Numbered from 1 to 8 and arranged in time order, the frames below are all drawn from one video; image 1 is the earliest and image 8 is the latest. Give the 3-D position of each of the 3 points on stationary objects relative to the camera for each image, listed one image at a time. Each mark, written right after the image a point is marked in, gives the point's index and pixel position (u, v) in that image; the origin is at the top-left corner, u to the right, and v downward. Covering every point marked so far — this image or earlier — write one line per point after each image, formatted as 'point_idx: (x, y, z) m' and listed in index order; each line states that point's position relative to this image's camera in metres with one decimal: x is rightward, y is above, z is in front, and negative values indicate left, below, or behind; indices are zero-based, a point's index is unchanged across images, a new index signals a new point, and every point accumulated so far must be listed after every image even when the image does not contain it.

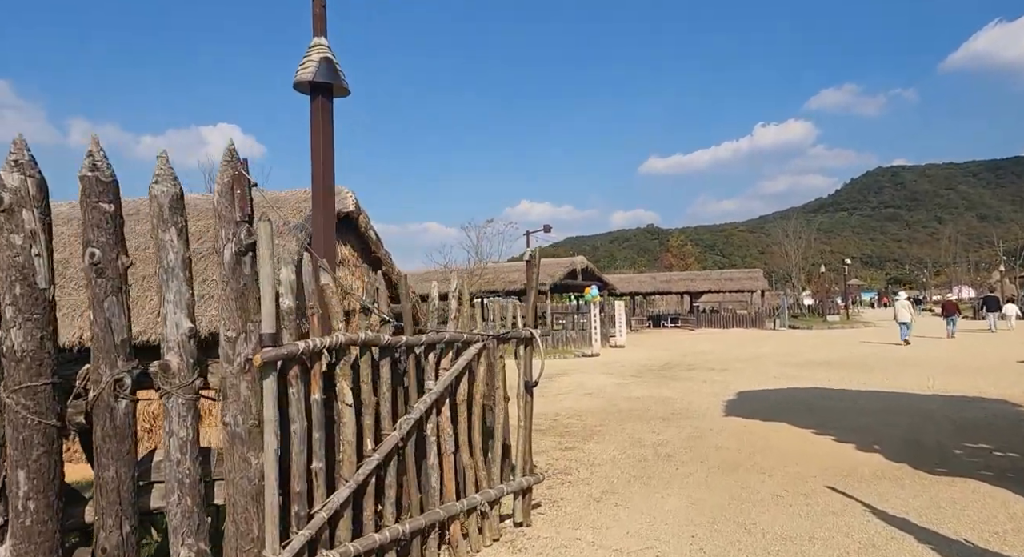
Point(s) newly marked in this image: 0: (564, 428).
0: (+0.7, -1.9, +8.5) m
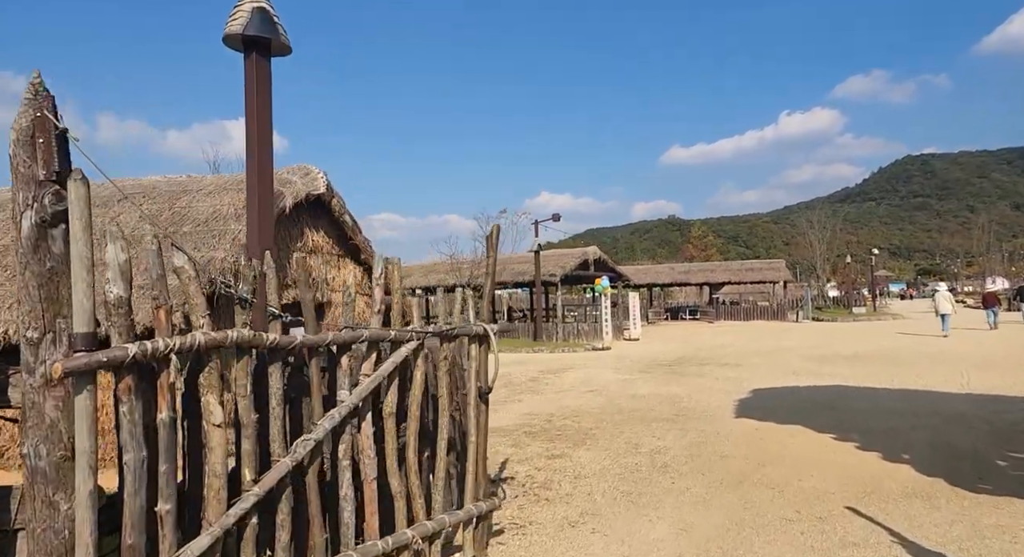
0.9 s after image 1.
0: (+0.5, -1.7, +7.8) m
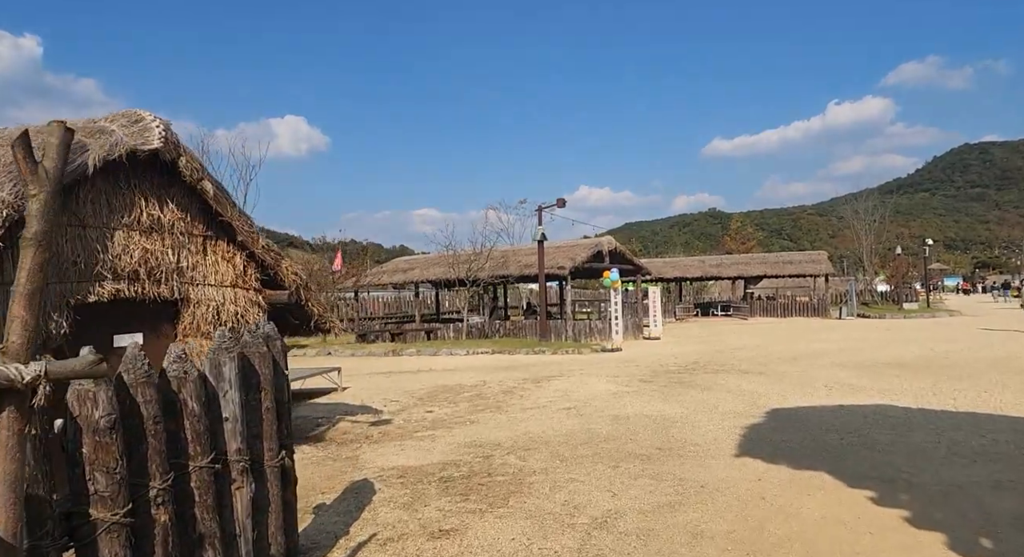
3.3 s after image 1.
0: (-0.2, -1.6, +5.7) m
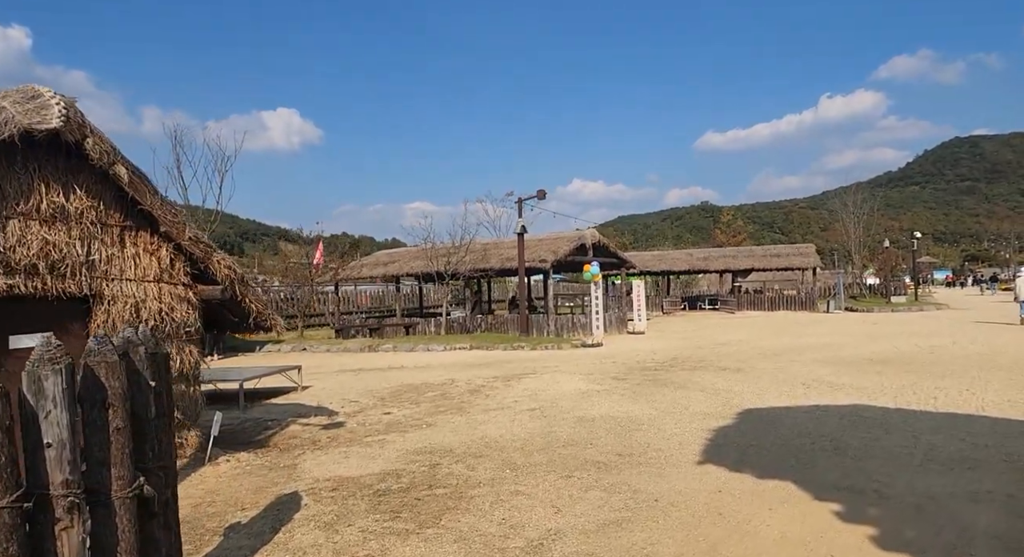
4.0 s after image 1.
0: (-0.7, -1.6, +5.2) m
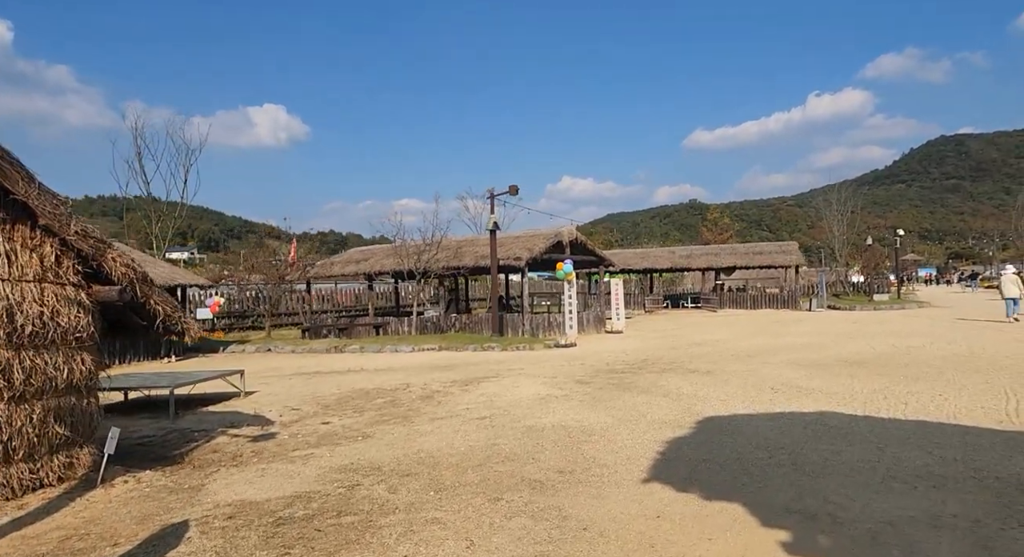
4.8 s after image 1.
0: (-1.2, -1.6, +4.7) m
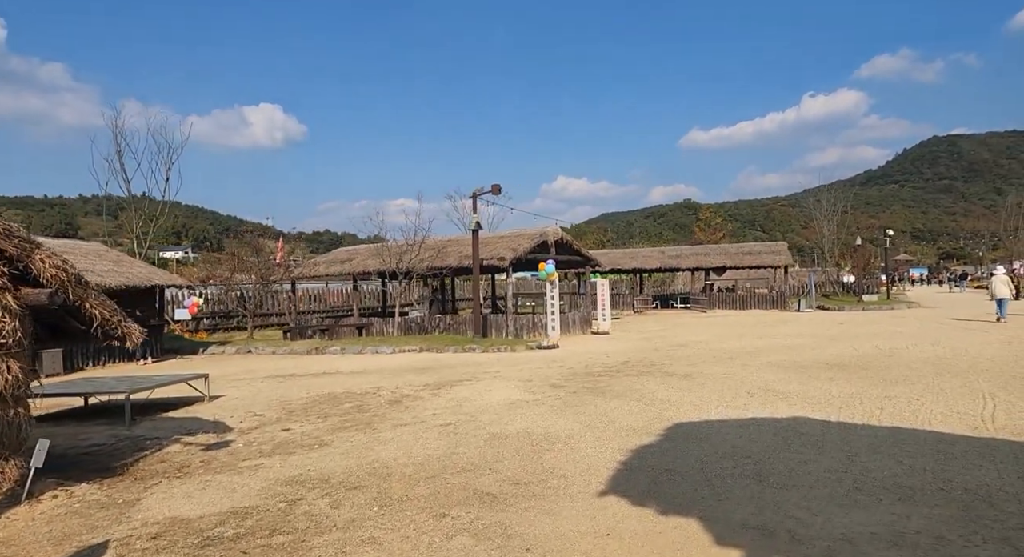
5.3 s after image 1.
0: (-1.6, -1.6, +4.5) m
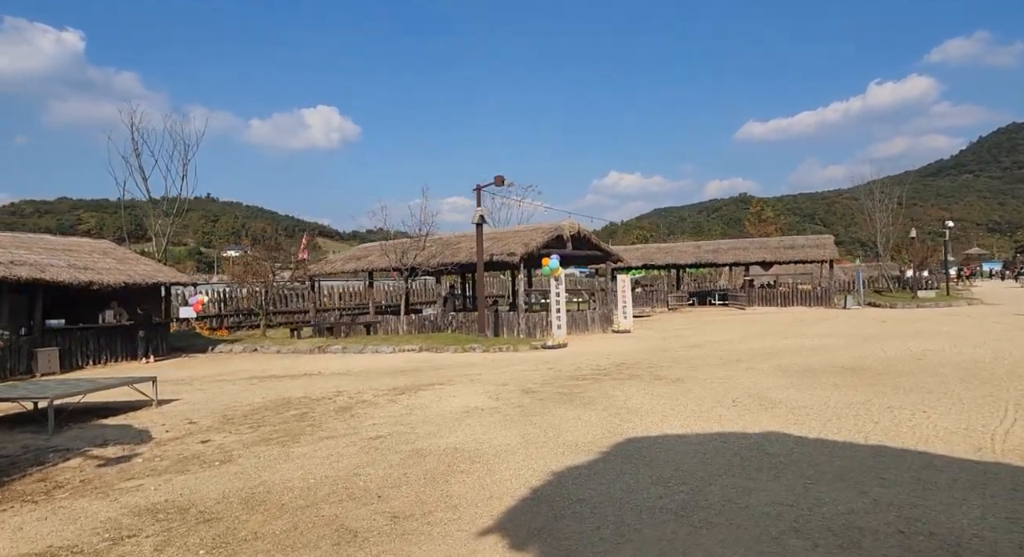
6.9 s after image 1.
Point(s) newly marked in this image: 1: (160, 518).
0: (-2.5, -1.6, +3.8) m
1: (-2.4, -1.6, +4.7) m
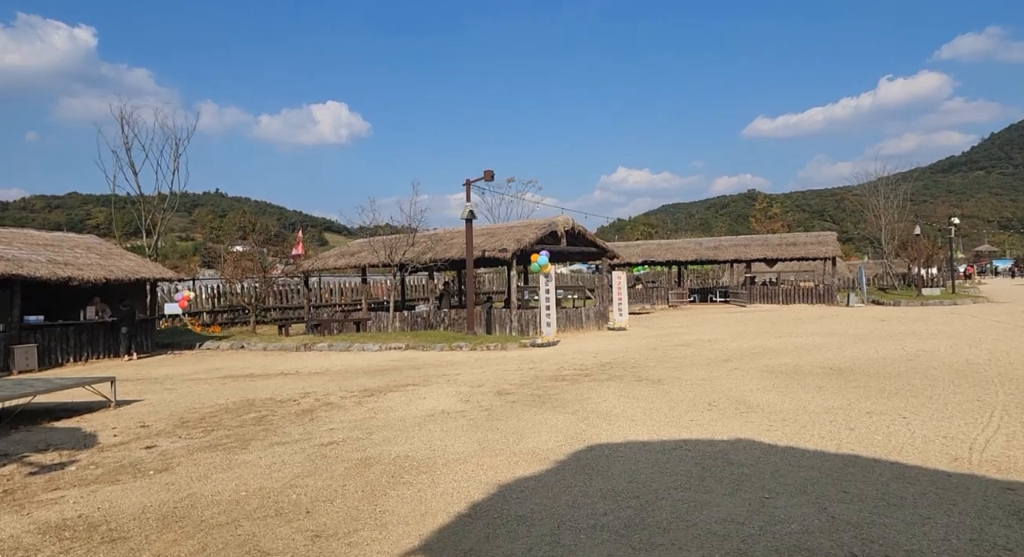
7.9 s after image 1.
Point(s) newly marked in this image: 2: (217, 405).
0: (-3.0, -1.6, +3.5) m
1: (-2.9, -1.6, +4.5) m
2: (-3.9, -1.7, +9.0) m
